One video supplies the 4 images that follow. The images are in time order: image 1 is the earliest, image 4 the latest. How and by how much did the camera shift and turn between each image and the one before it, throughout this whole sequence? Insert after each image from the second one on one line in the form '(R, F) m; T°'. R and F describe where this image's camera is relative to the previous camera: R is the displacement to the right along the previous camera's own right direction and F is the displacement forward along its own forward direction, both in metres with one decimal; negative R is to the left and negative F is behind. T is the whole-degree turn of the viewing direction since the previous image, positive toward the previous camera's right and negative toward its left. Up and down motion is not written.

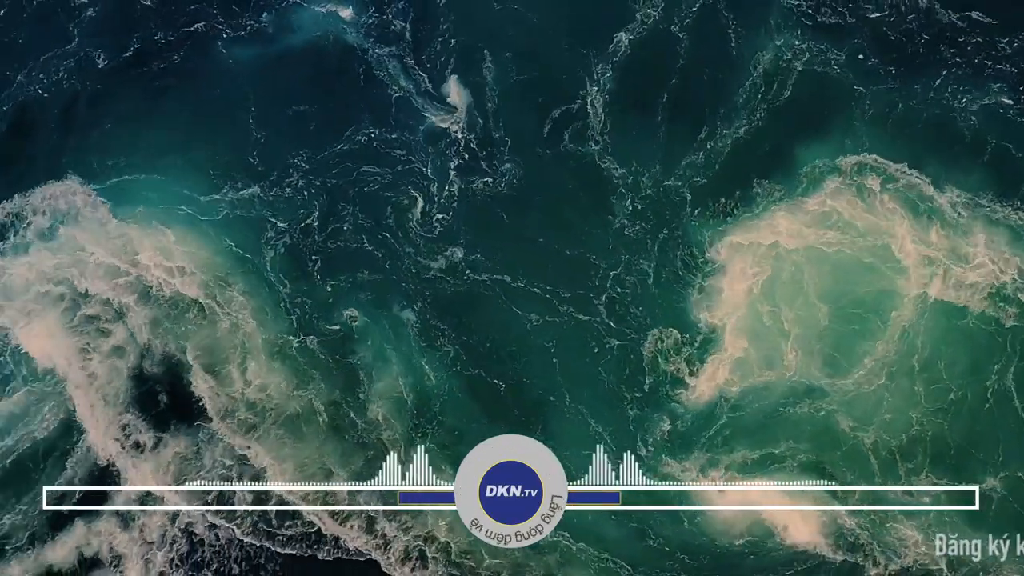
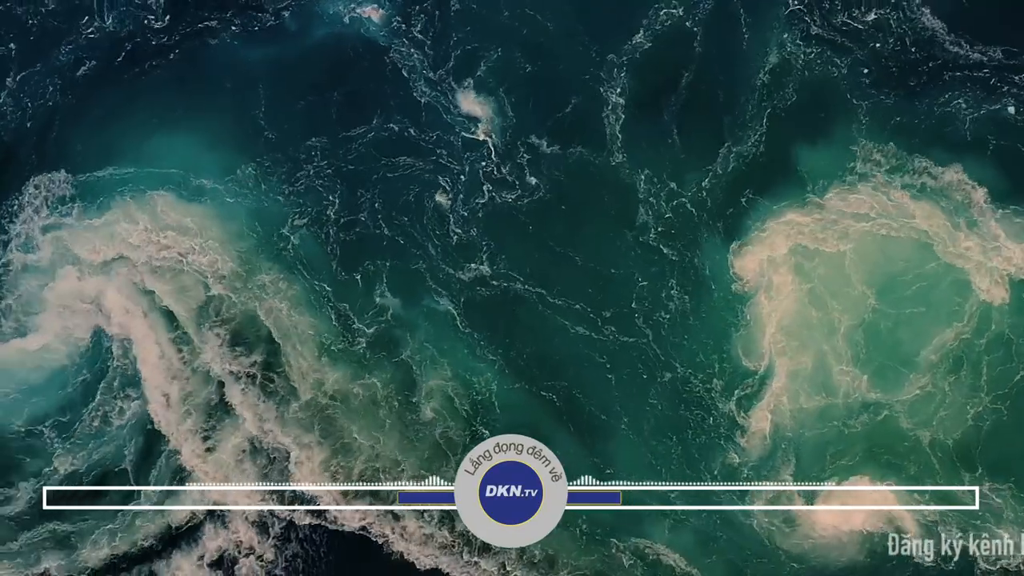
(+11.8, +0.9) m; -2°
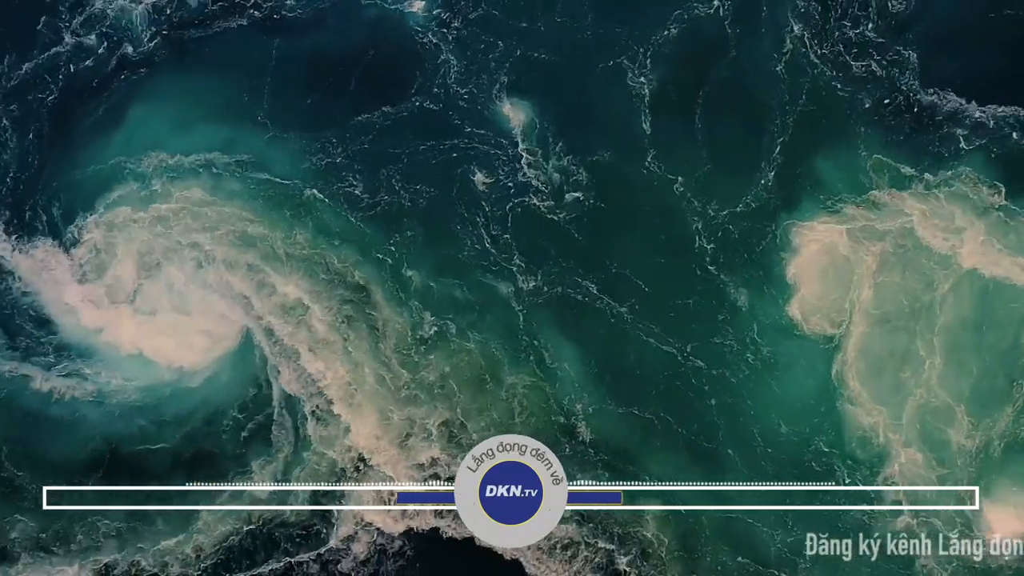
(-3.6, +0.5) m; -1°
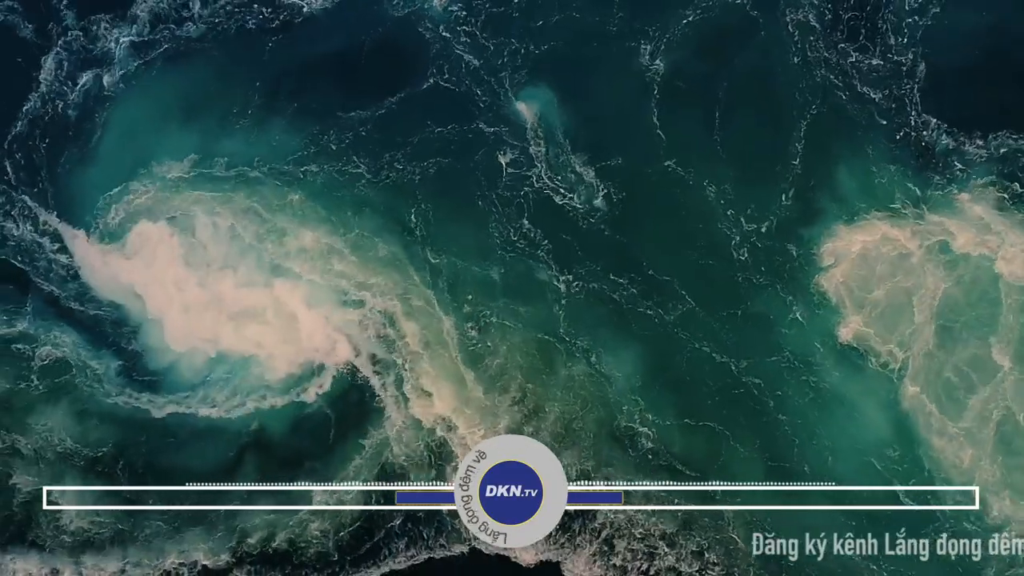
(-7.3, -5.9) m; -2°
